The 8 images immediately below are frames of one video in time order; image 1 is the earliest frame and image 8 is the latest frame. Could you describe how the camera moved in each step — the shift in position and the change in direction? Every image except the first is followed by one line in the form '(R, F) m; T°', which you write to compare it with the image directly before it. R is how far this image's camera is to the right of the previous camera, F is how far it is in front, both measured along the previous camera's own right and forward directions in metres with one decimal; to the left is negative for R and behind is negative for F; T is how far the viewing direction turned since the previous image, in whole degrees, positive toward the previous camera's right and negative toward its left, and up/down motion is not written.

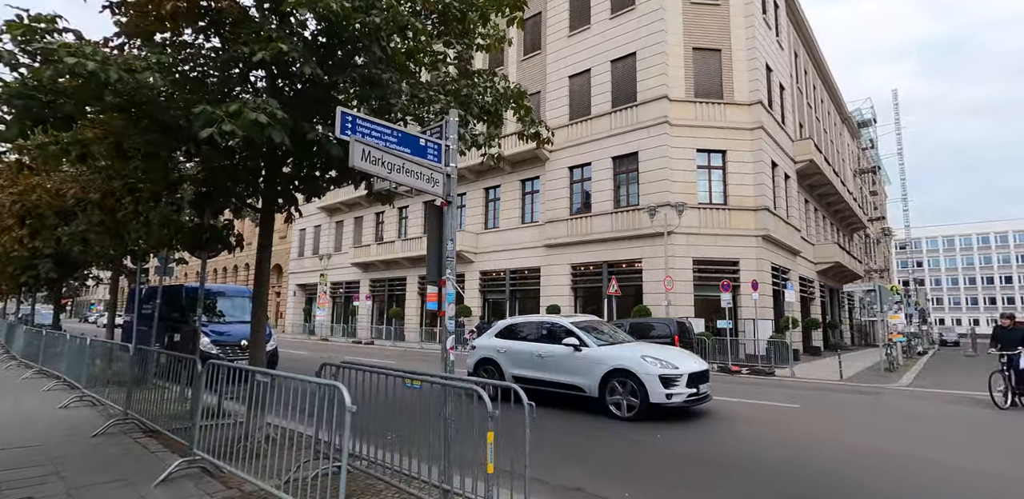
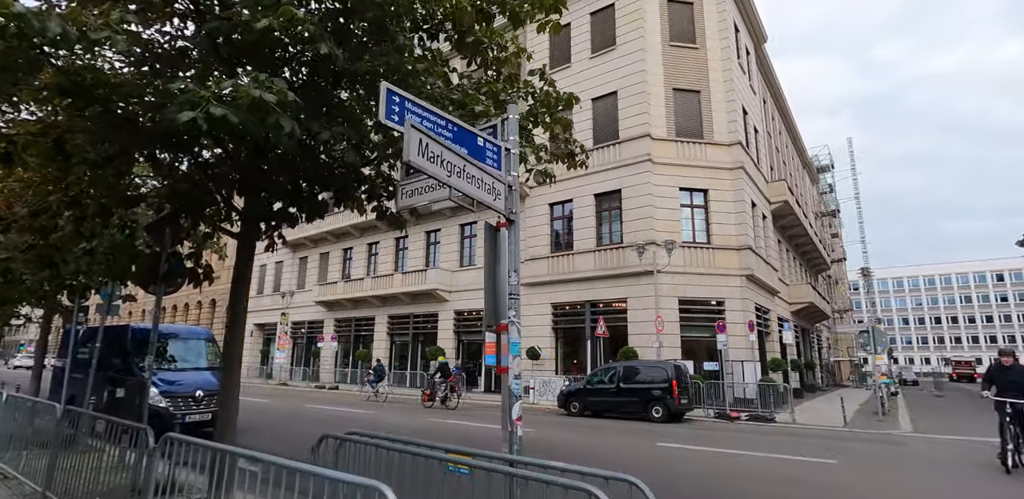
(-0.8, +1.1) m; +4°
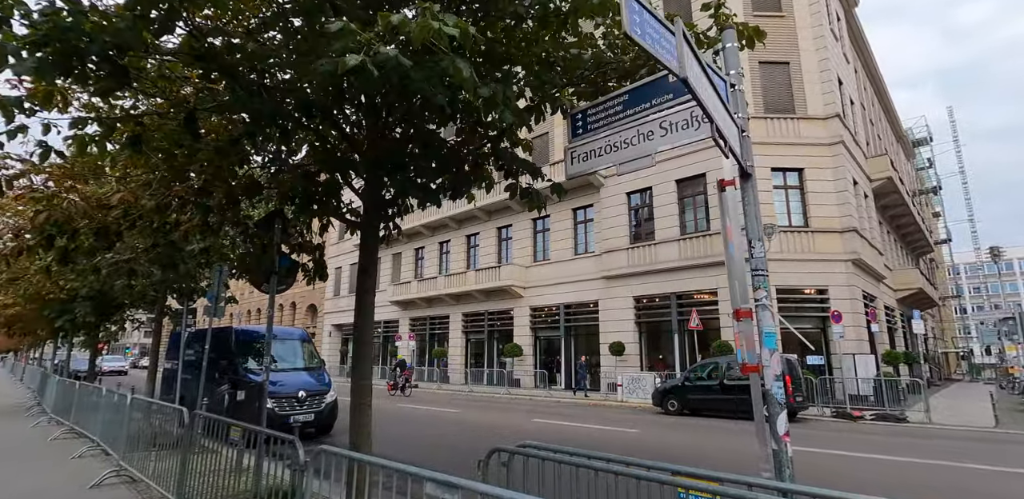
(-0.9, +0.7) m; -6°
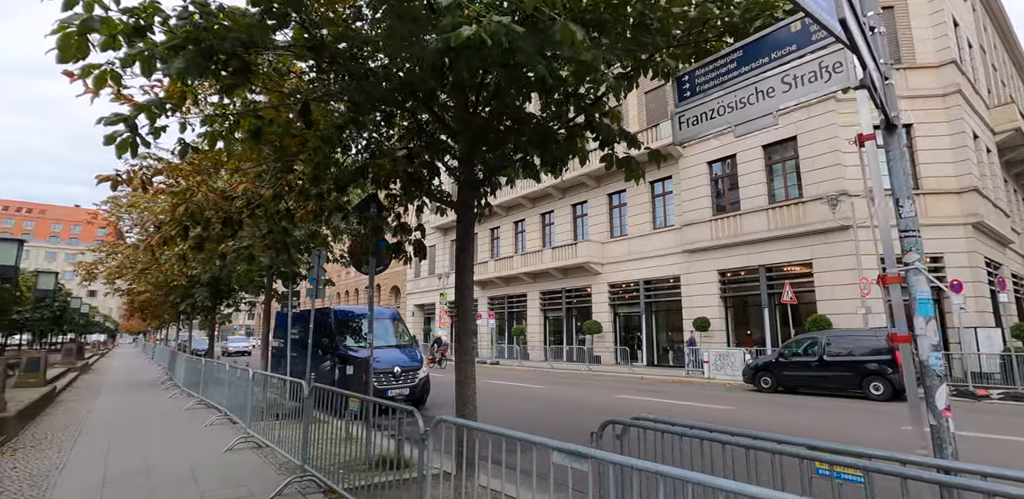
(-0.2, 0.0) m; -8°
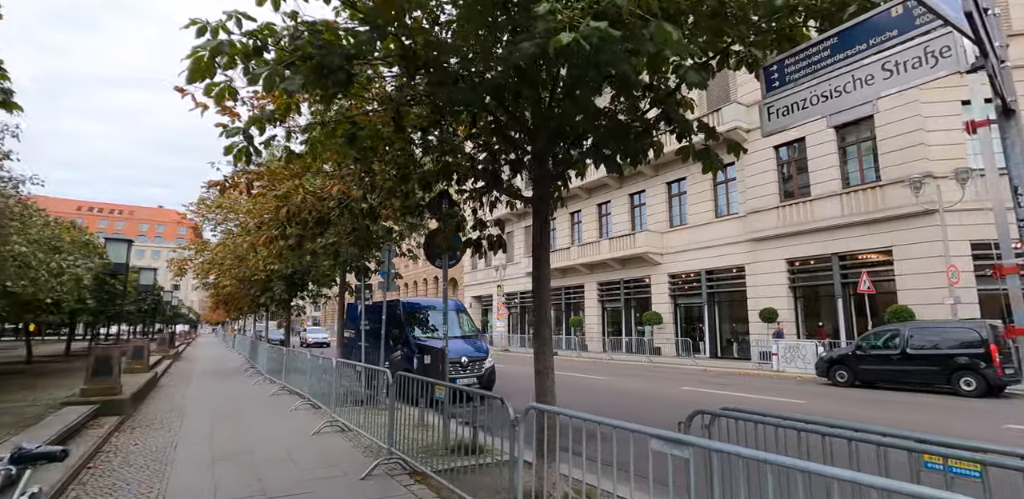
(-0.2, -0.1) m; -6°
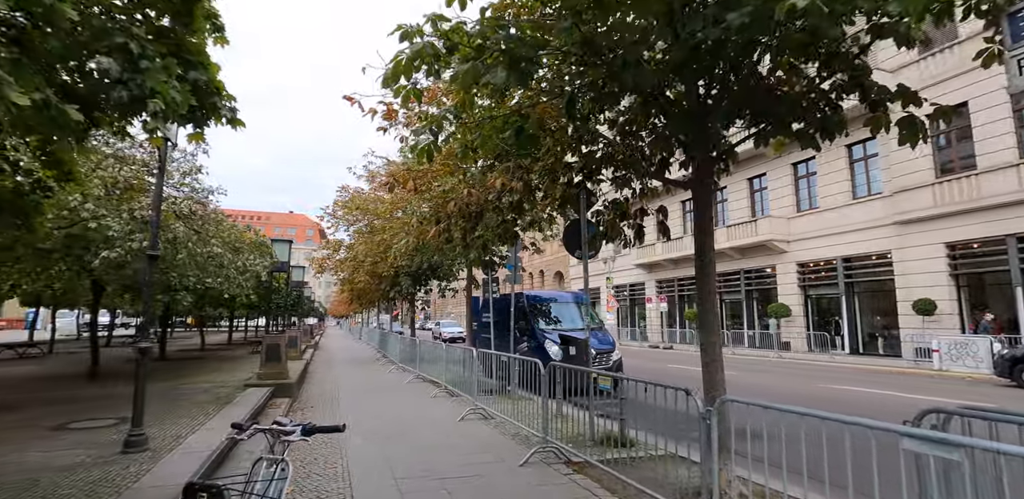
(-0.6, 0.0) m; -11°
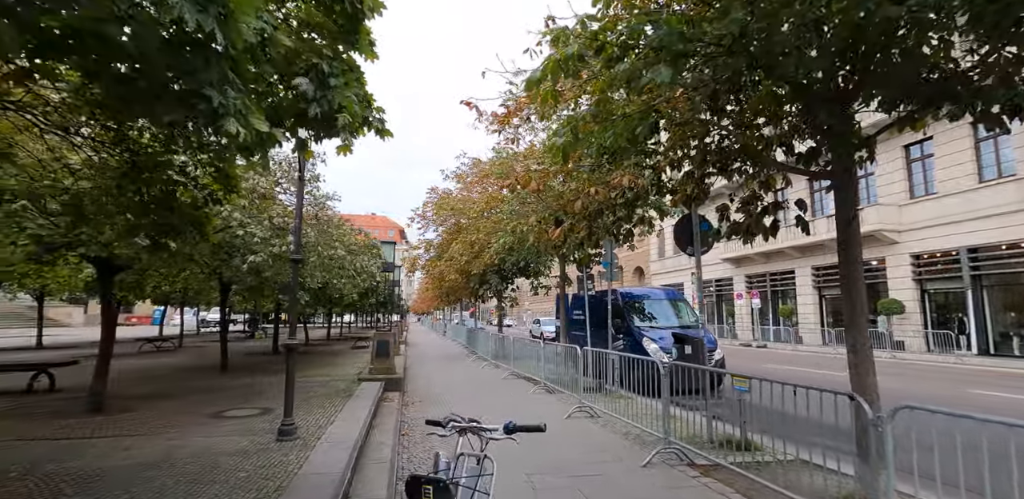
(-0.5, 0.0) m; -8°
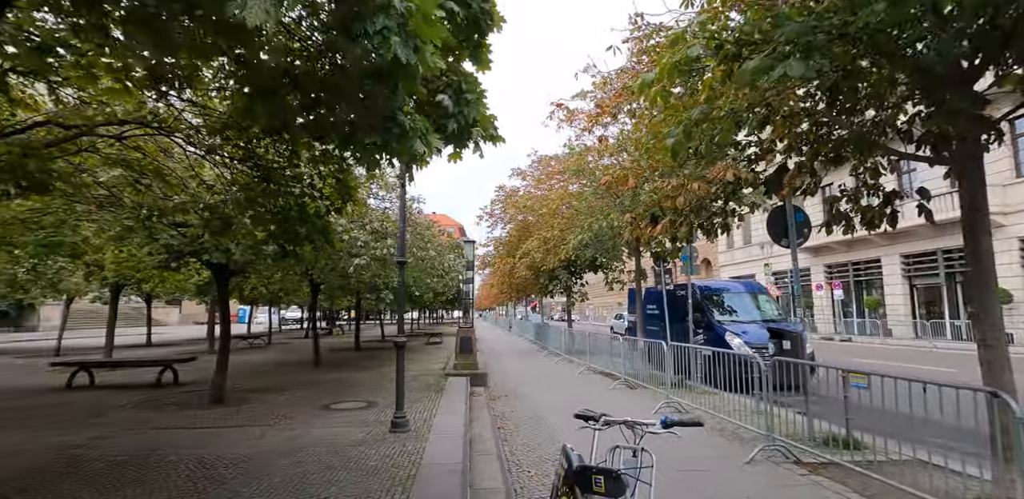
(-0.4, -0.2) m; -6°
